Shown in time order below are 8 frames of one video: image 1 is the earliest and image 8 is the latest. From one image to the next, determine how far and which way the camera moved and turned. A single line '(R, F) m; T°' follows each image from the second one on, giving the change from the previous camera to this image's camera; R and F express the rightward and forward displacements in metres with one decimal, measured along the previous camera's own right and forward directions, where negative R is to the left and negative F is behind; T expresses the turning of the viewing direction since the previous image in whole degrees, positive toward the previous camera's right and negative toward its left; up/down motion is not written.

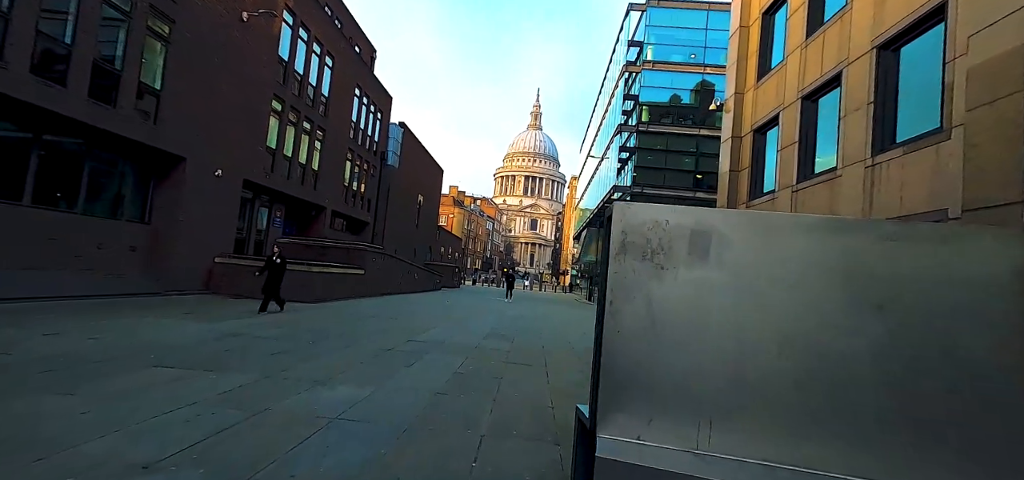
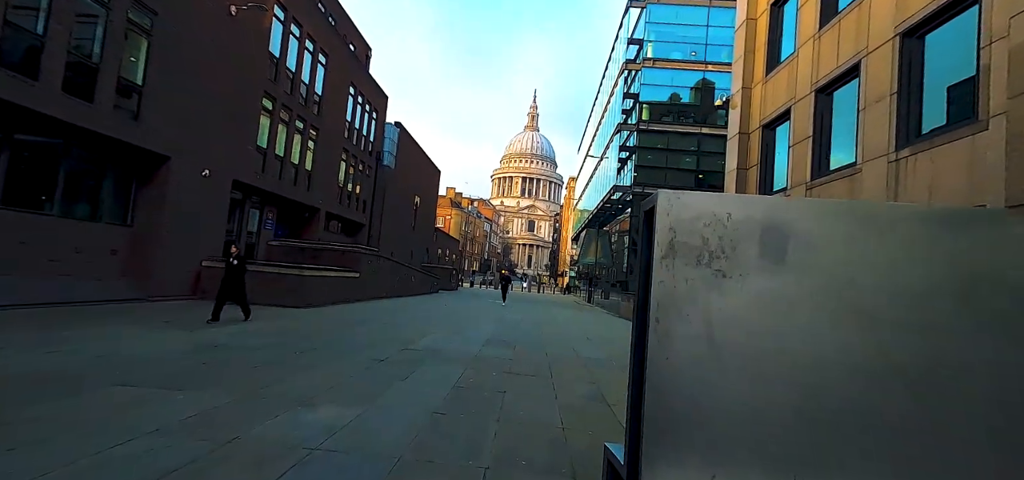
(-0.1, +0.5) m; 0°
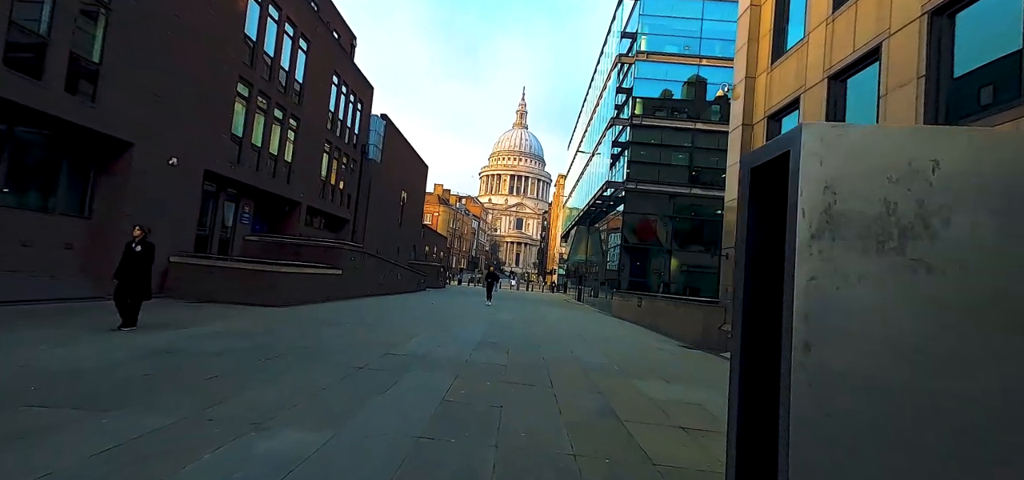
(-0.1, +0.7) m; +2°
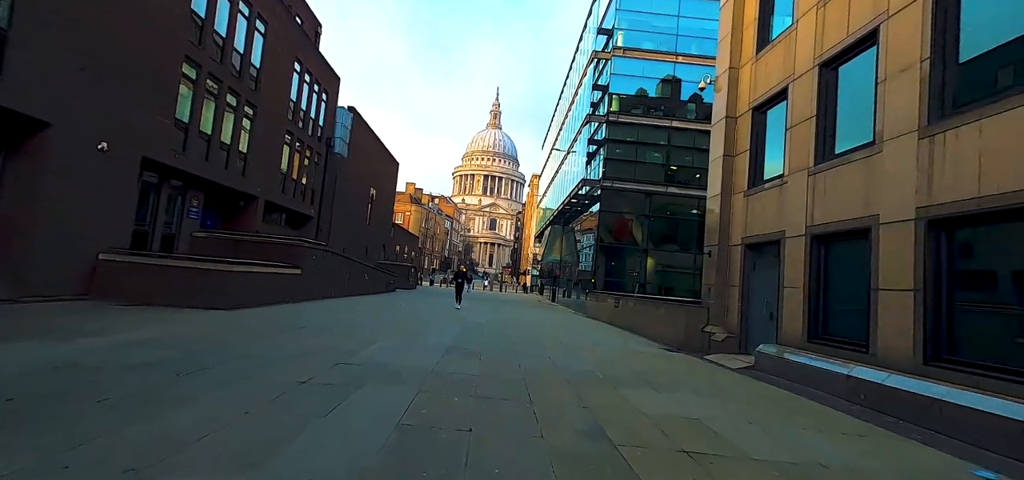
(0.0, +0.9) m; +4°
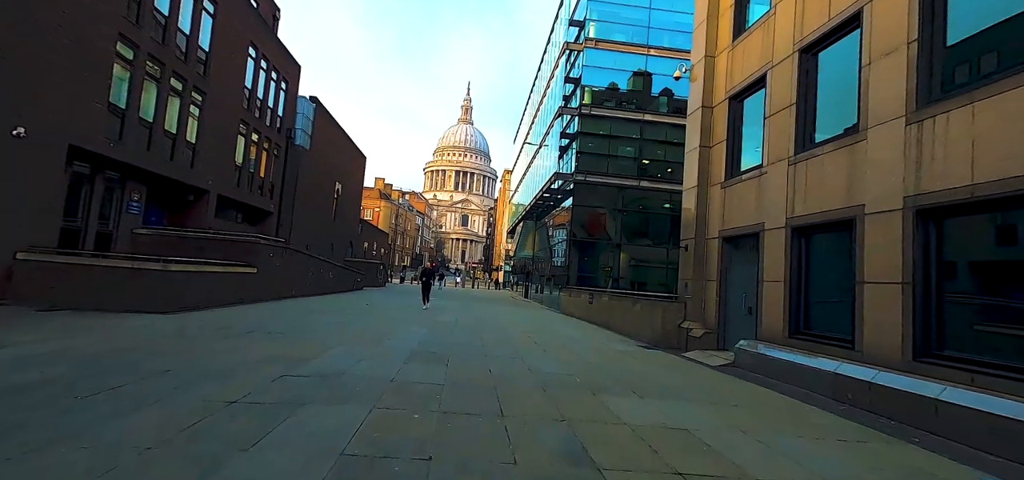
(+0.1, +0.6) m; +4°
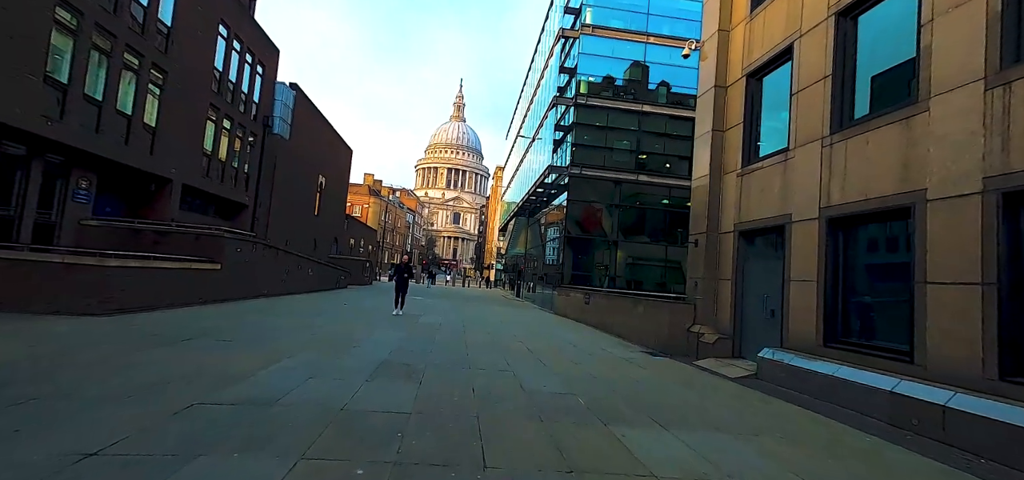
(0.0, +1.2) m; +1°
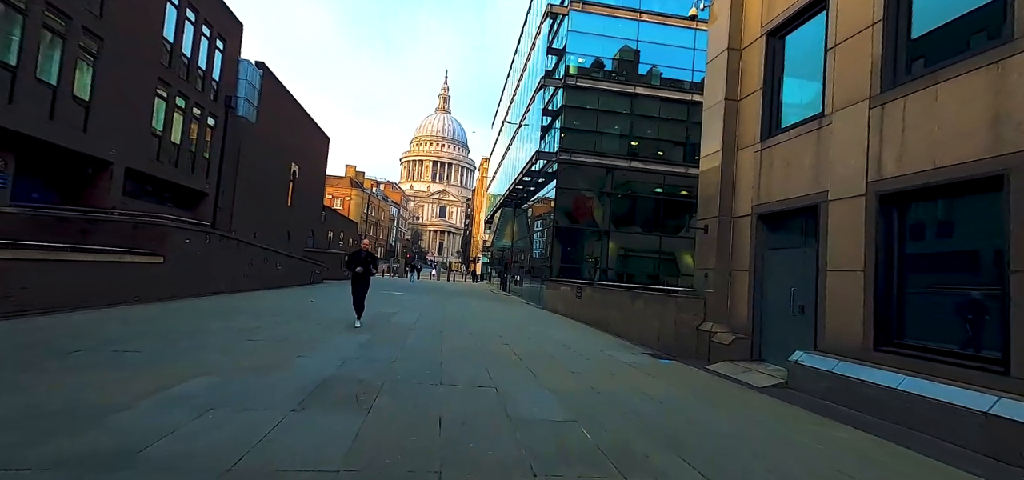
(+0.1, +1.4) m; +2°
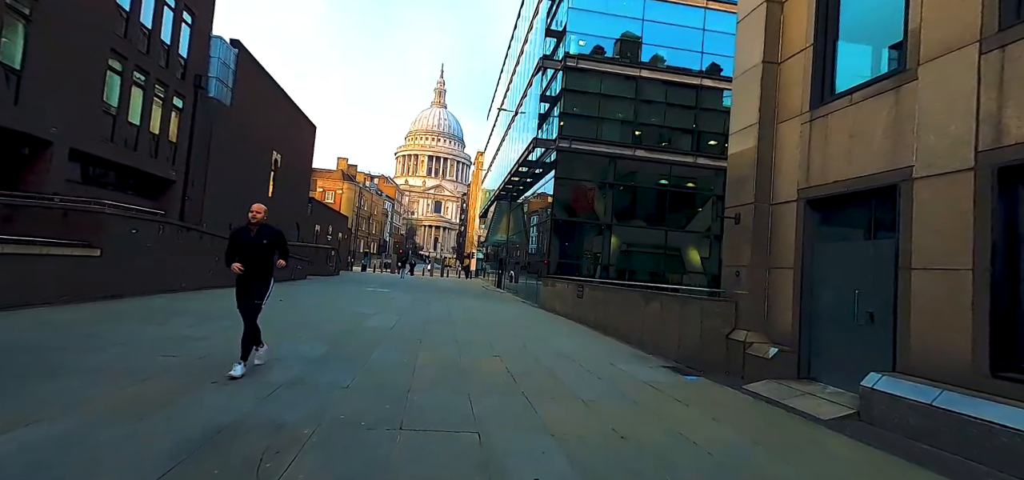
(0.0, +1.5) m; +1°
